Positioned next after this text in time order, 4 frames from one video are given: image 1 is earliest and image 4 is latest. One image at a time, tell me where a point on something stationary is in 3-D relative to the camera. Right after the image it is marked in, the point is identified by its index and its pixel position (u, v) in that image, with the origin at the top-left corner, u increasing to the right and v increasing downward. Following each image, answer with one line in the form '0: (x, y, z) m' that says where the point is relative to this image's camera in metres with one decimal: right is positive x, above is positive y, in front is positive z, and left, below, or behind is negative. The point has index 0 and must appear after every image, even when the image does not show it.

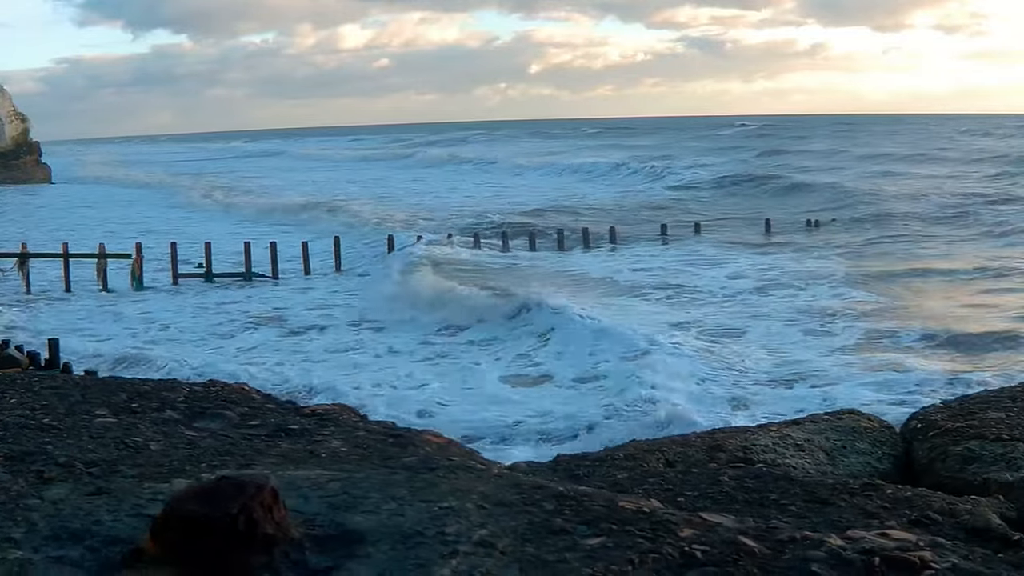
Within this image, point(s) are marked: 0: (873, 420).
0: (+1.9, -0.7, +5.1) m
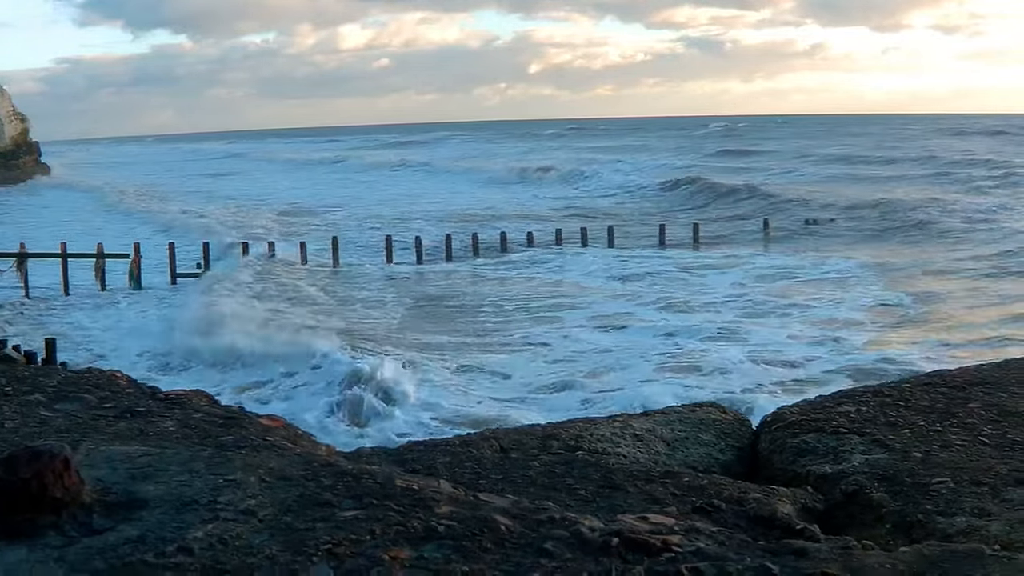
0: (+1.2, -0.7, +5.2) m
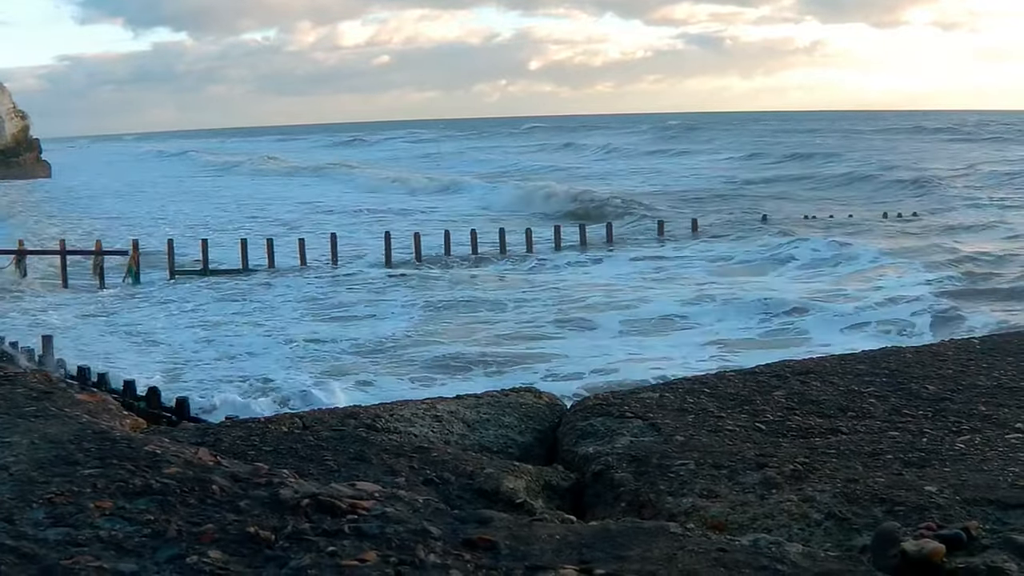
0: (+0.2, -0.7, +5.6) m
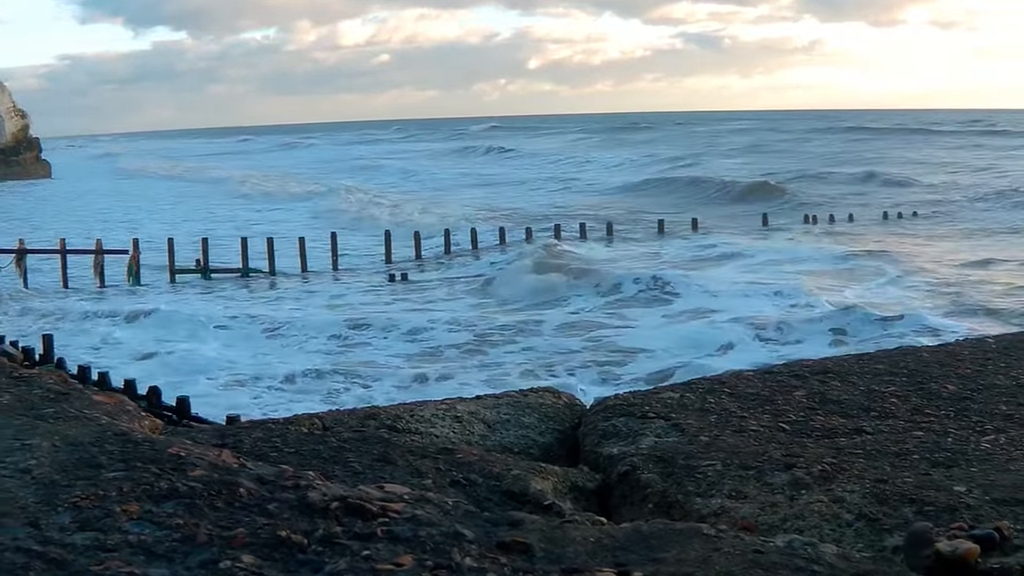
0: (+0.3, -0.7, +5.5) m
